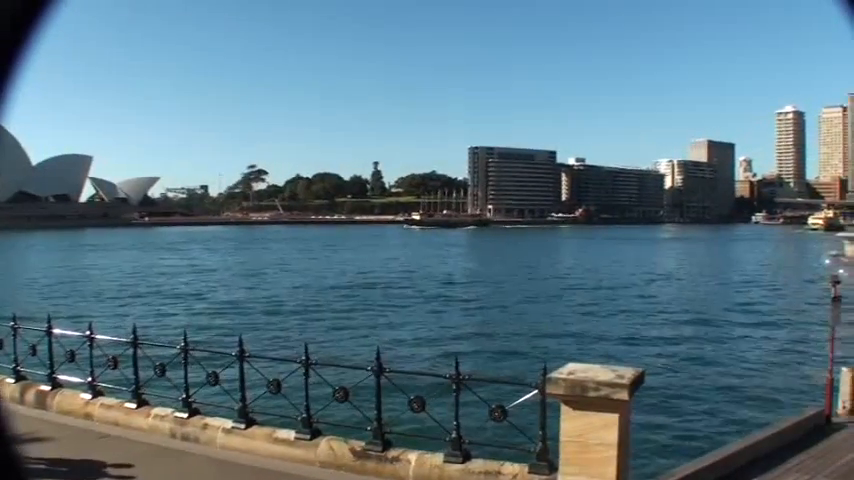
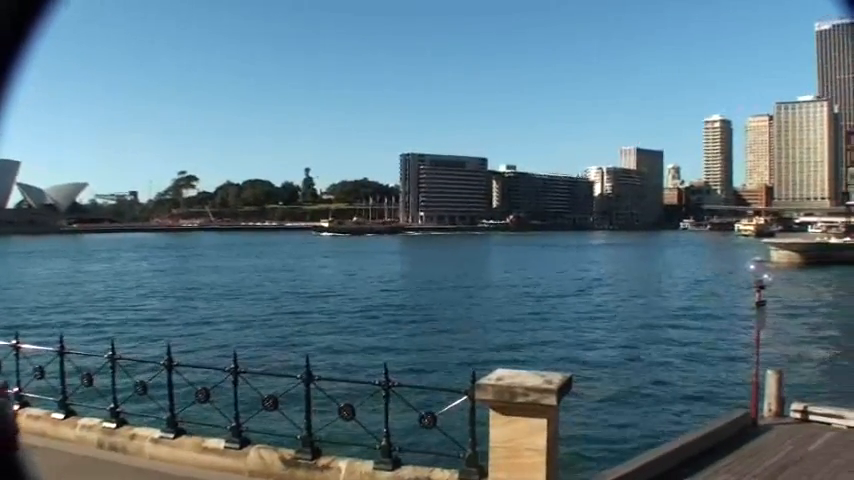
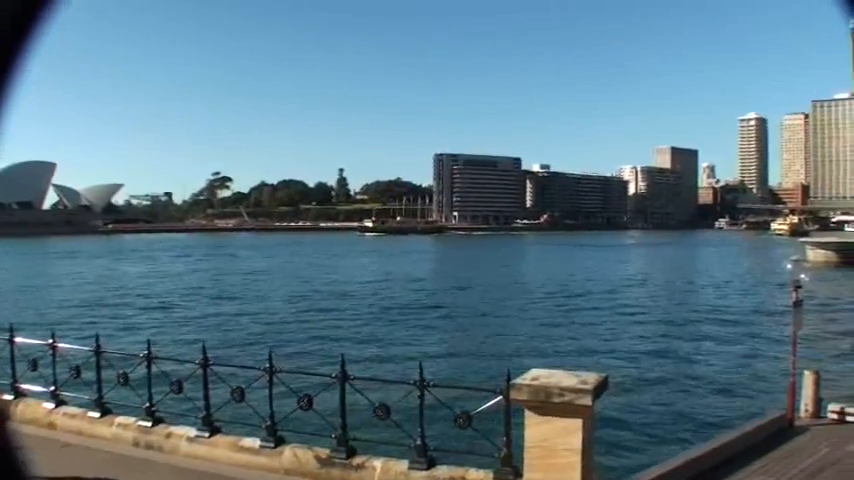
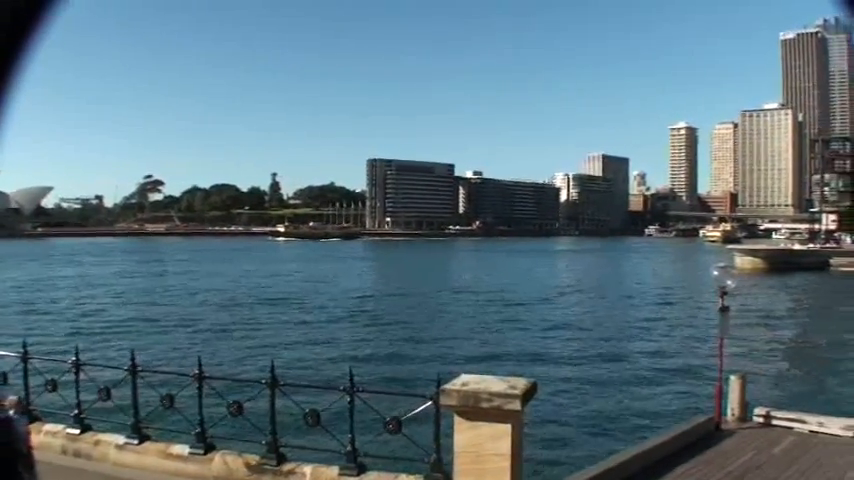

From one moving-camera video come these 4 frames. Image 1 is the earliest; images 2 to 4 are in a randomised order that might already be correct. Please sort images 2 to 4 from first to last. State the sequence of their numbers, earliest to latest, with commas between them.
3, 2, 4
